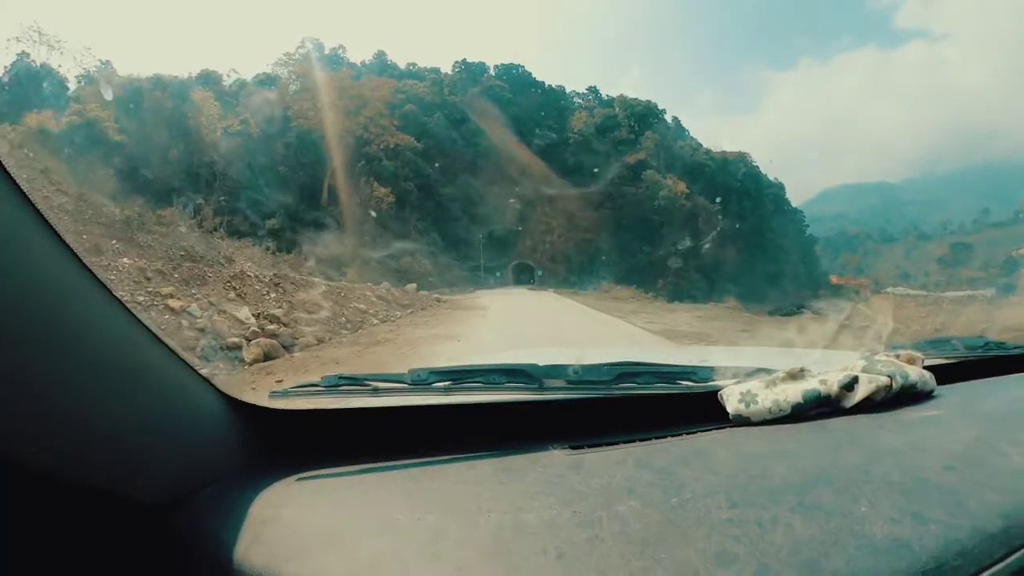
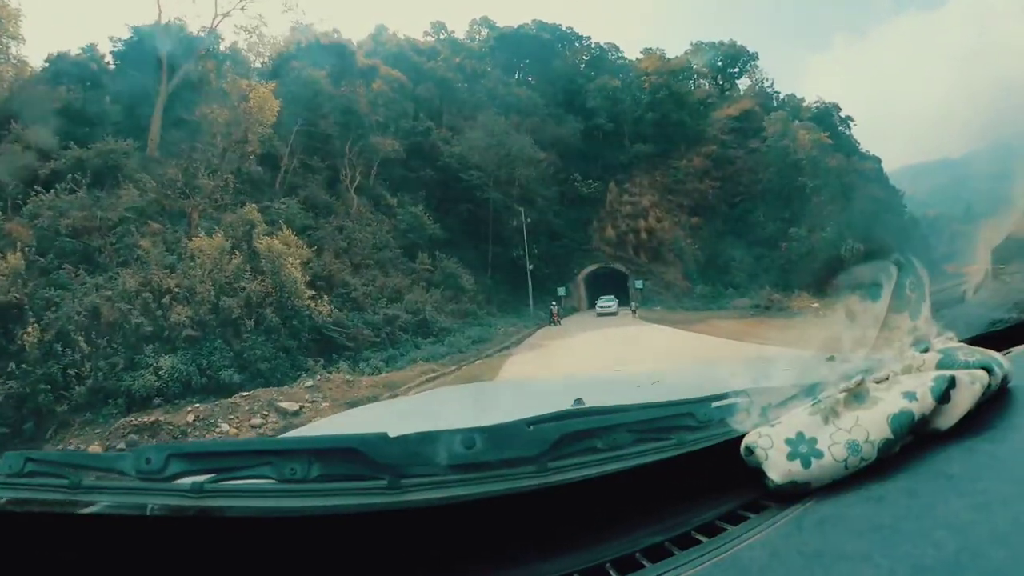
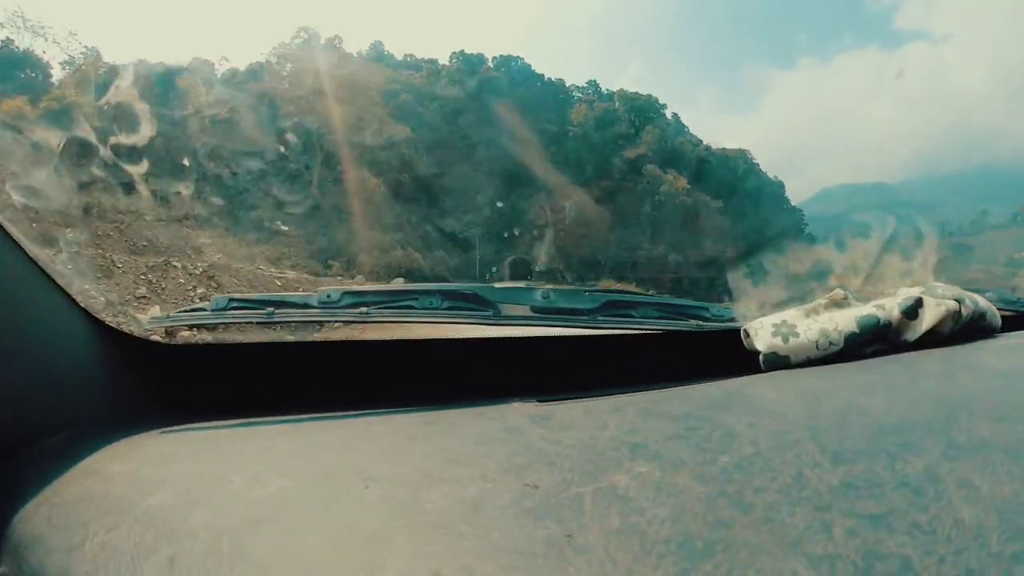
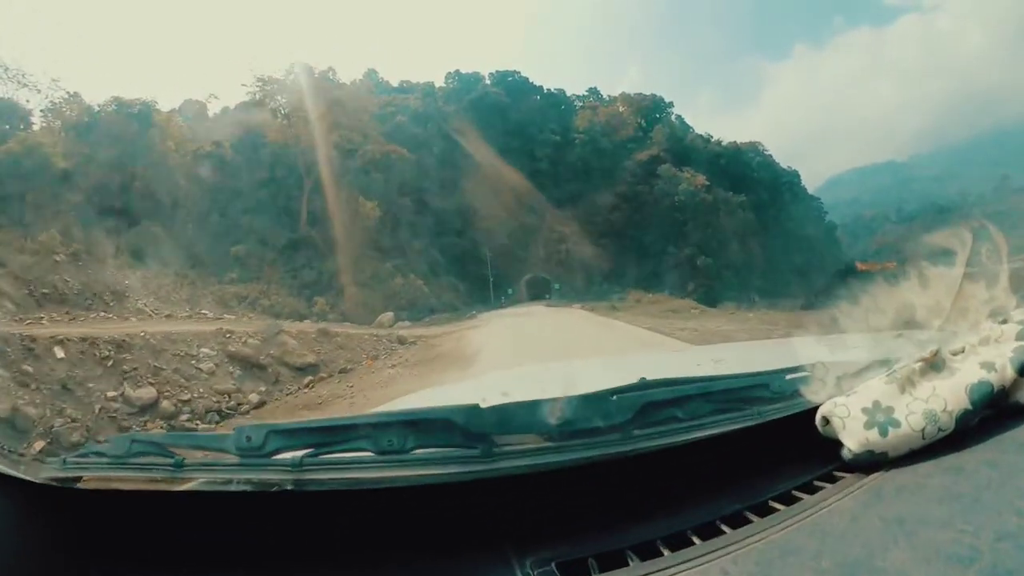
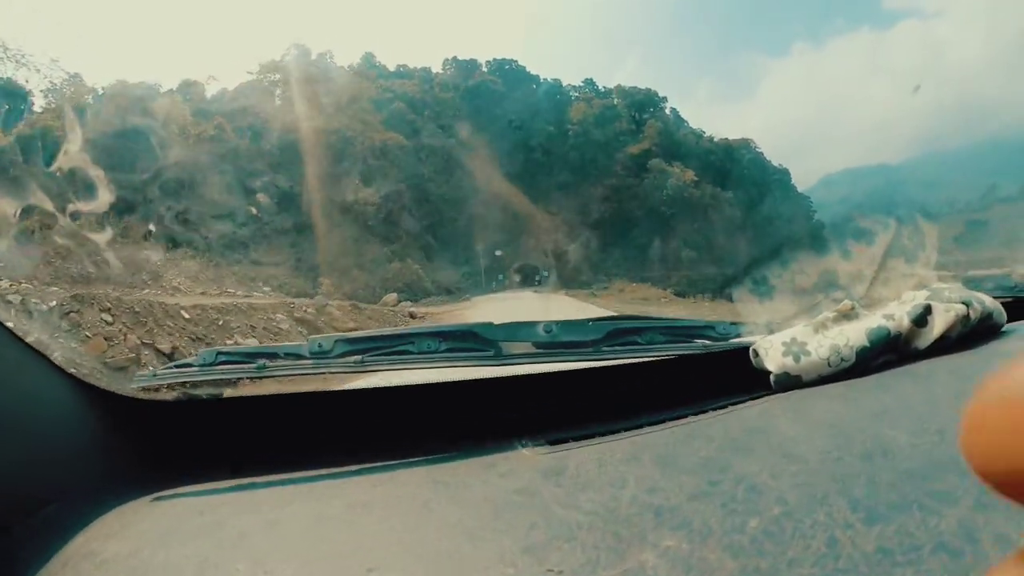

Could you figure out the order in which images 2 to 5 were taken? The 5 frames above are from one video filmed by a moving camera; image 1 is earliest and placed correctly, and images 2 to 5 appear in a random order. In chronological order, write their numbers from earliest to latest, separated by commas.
3, 5, 4, 2
